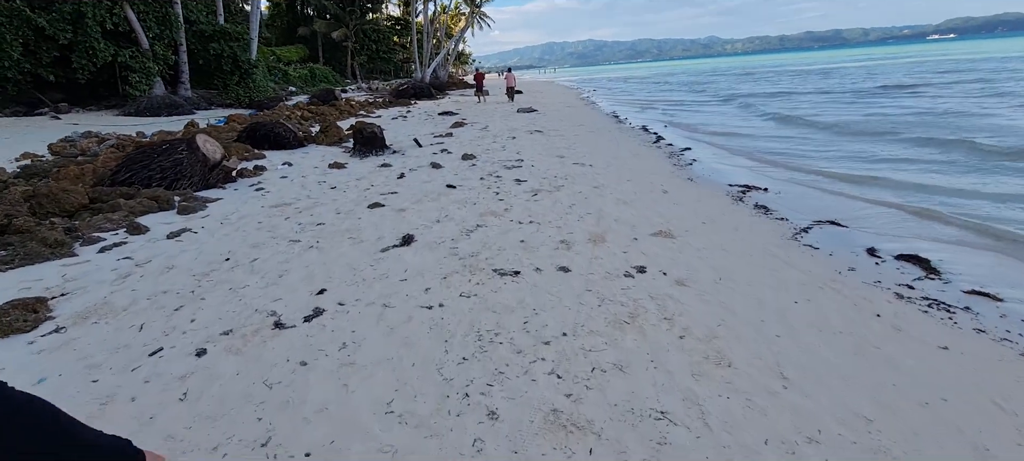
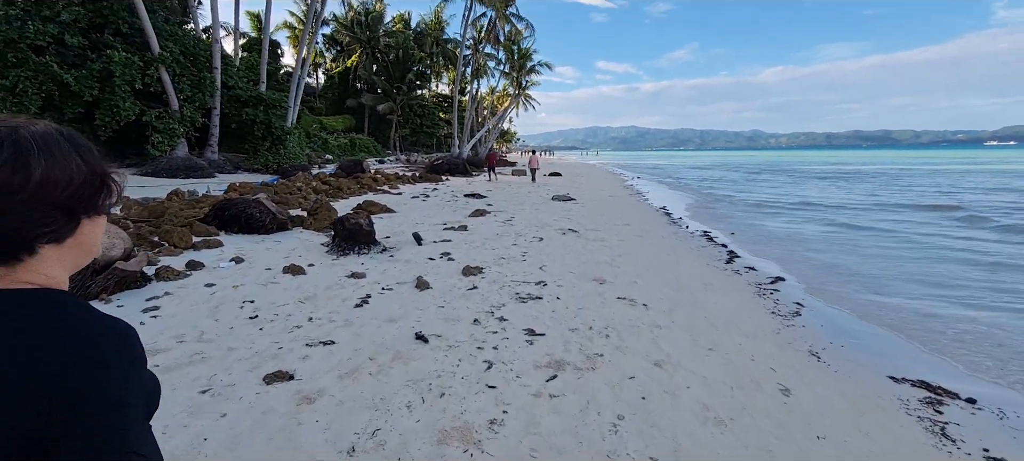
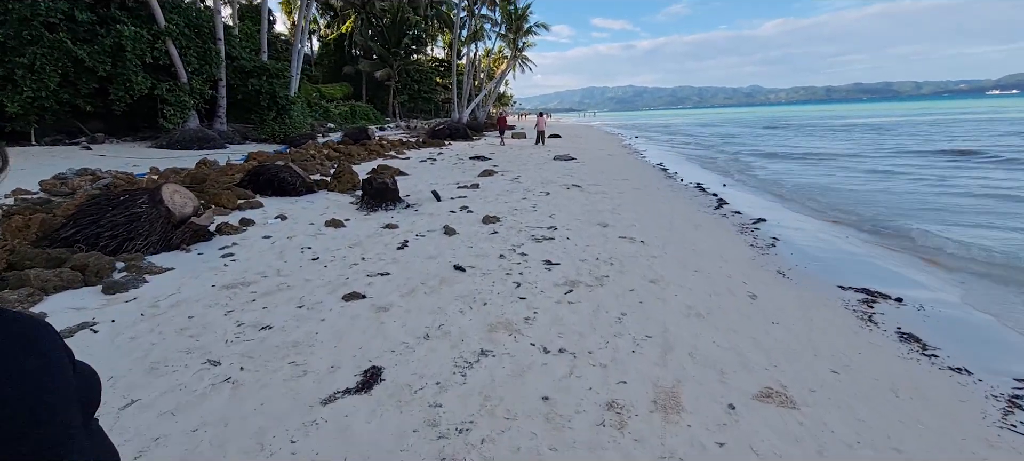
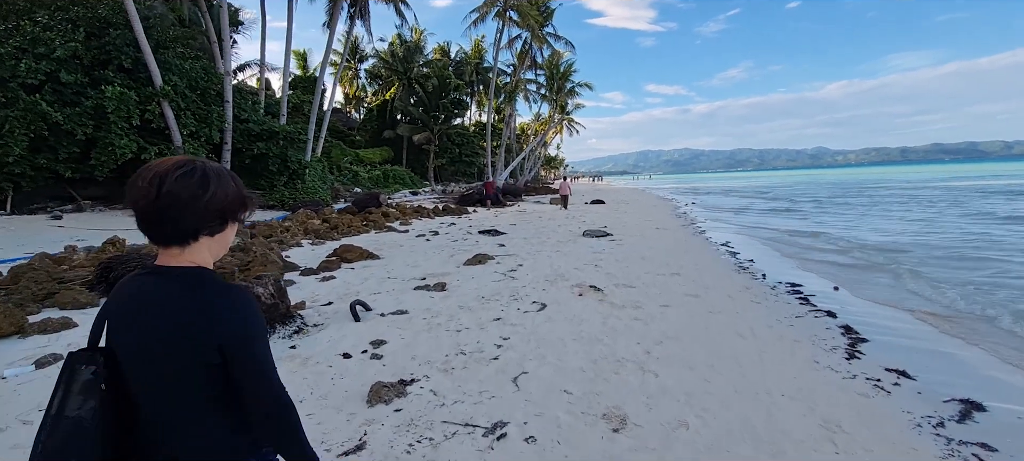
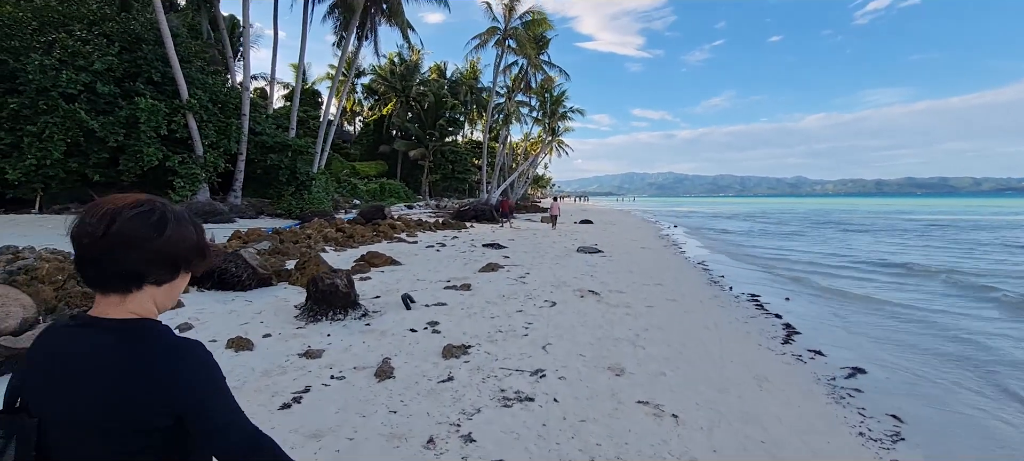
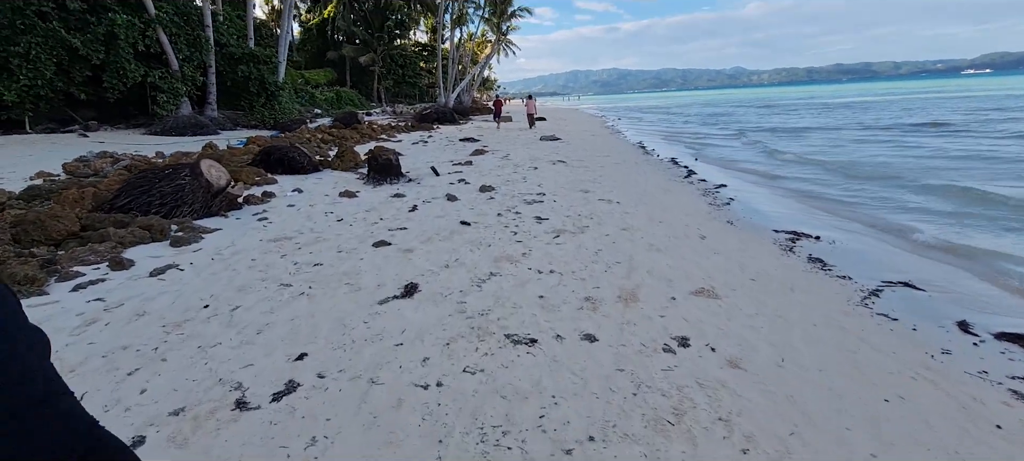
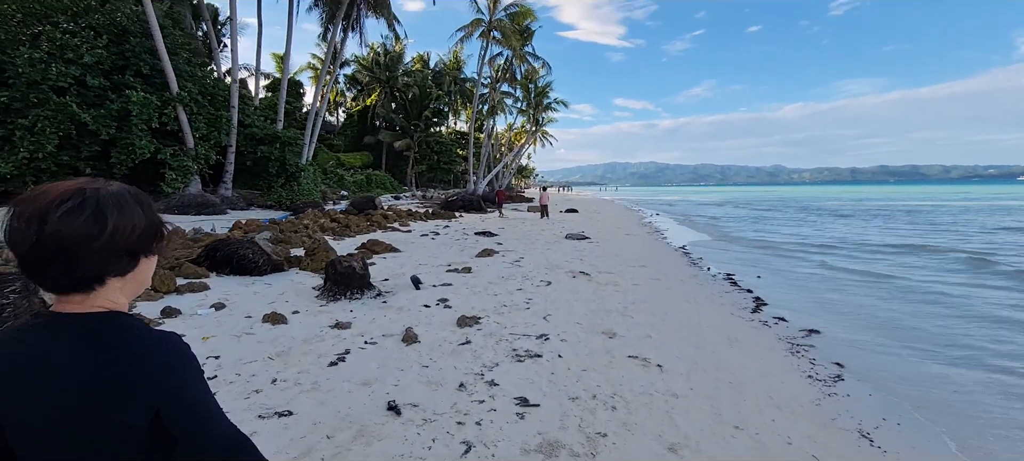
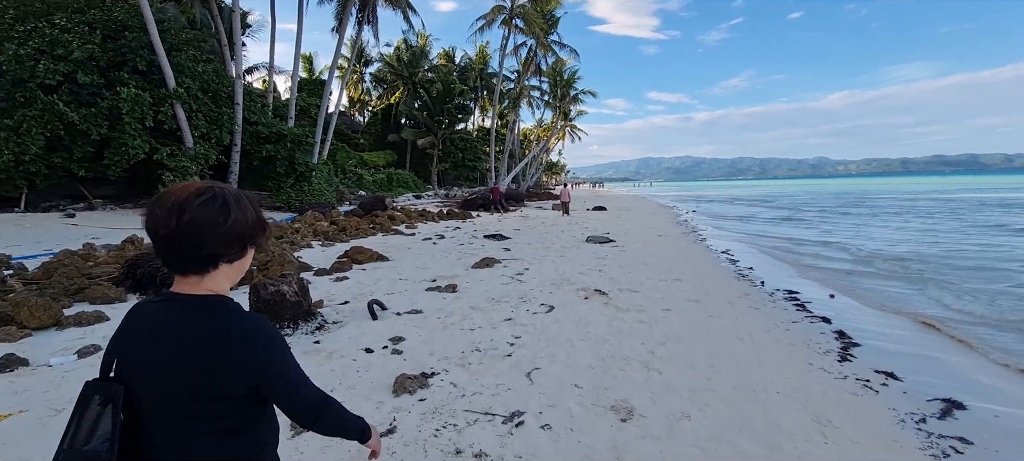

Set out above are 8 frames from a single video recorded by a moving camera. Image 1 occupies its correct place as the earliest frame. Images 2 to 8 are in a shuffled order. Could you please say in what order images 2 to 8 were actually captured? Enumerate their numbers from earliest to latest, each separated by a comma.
6, 3, 2, 7, 5, 8, 4
